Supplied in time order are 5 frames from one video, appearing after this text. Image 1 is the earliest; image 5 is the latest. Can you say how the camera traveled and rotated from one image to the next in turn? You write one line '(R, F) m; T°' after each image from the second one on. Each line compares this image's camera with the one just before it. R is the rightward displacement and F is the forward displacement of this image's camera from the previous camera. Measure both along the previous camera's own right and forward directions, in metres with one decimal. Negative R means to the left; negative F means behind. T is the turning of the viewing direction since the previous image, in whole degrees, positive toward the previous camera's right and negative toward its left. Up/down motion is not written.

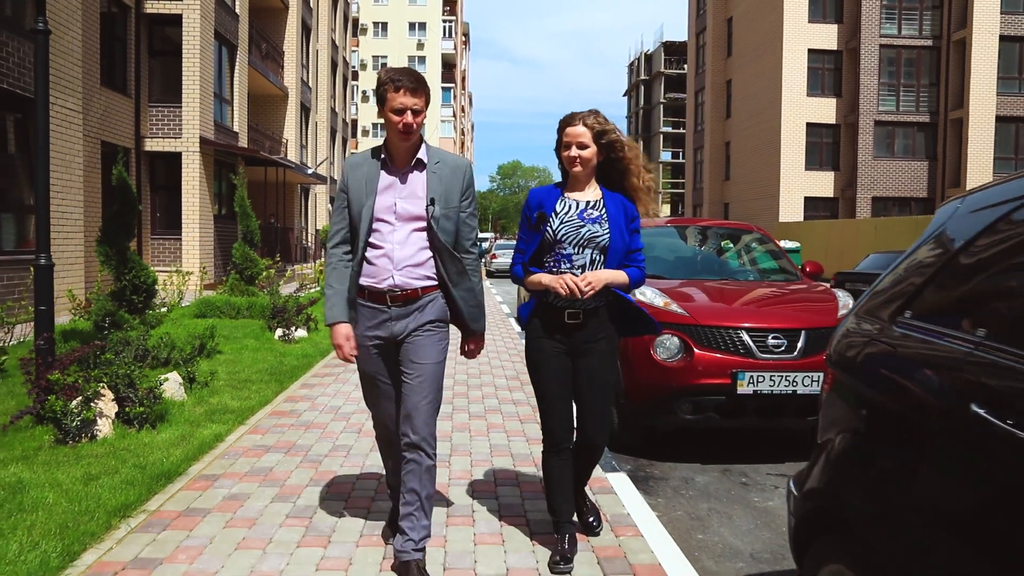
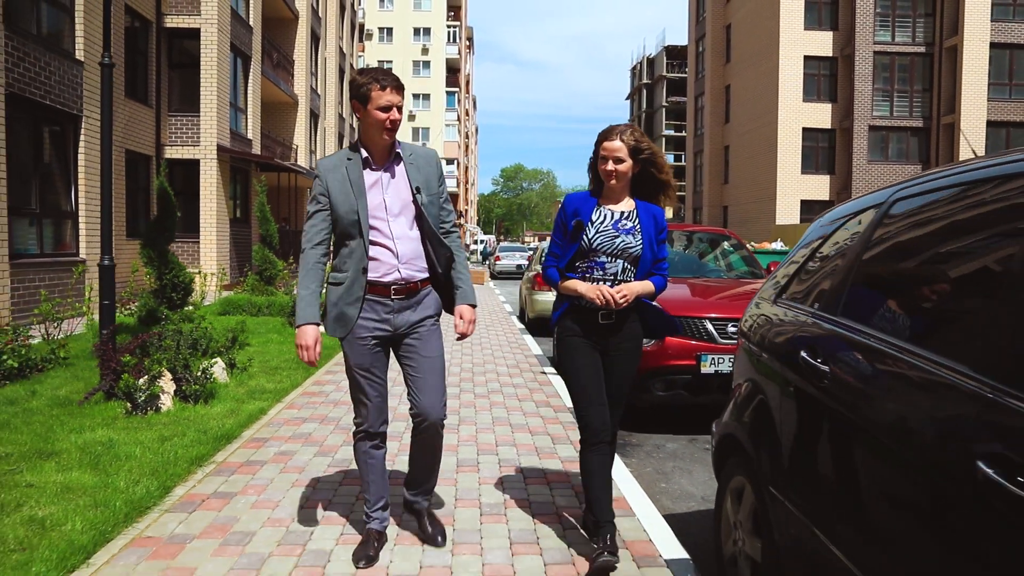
(0.0, -1.0) m; 0°
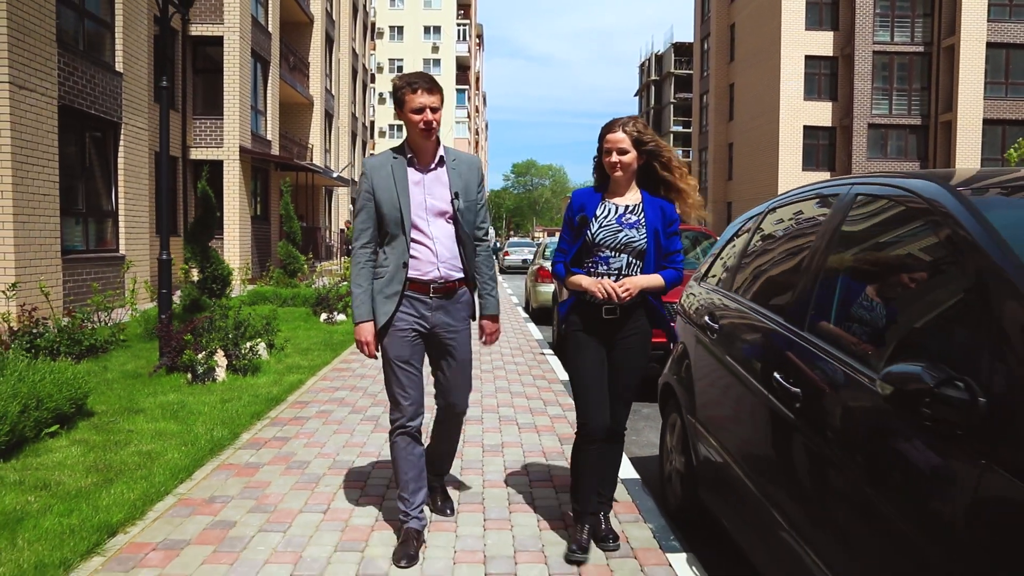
(+0.1, -1.2) m; -1°
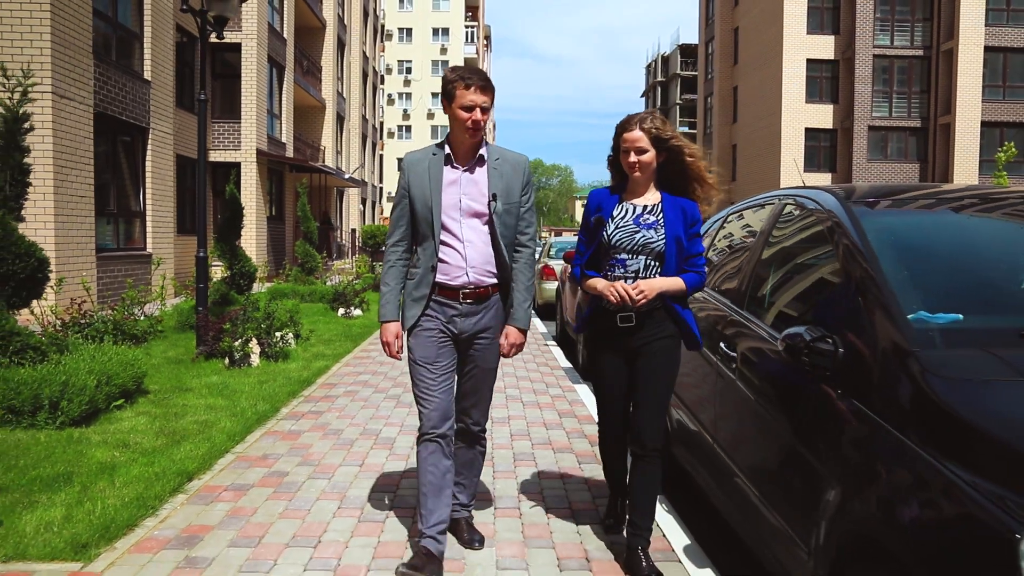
(0.0, -0.8) m; 0°
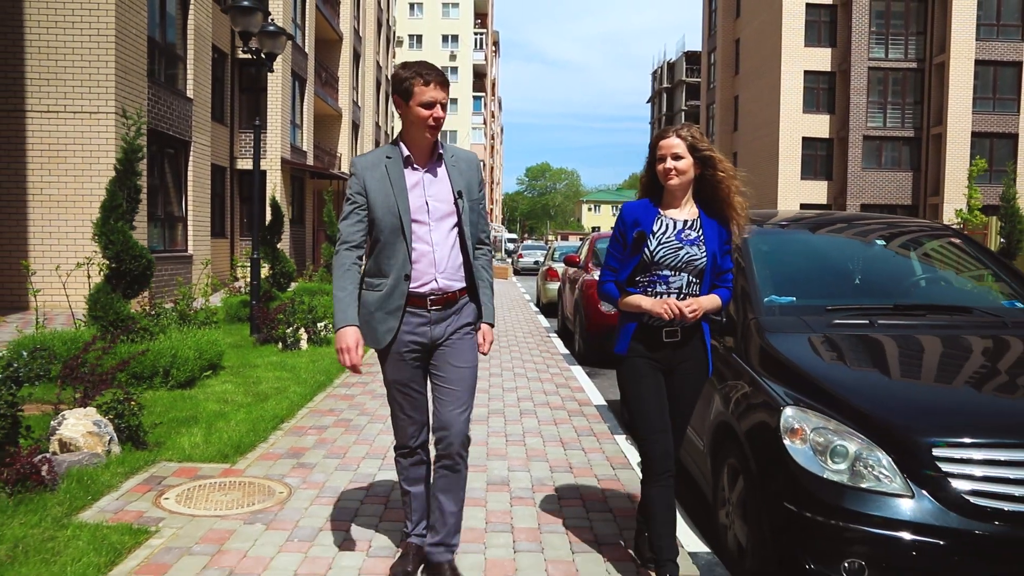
(0.0, -1.6) m; 0°
